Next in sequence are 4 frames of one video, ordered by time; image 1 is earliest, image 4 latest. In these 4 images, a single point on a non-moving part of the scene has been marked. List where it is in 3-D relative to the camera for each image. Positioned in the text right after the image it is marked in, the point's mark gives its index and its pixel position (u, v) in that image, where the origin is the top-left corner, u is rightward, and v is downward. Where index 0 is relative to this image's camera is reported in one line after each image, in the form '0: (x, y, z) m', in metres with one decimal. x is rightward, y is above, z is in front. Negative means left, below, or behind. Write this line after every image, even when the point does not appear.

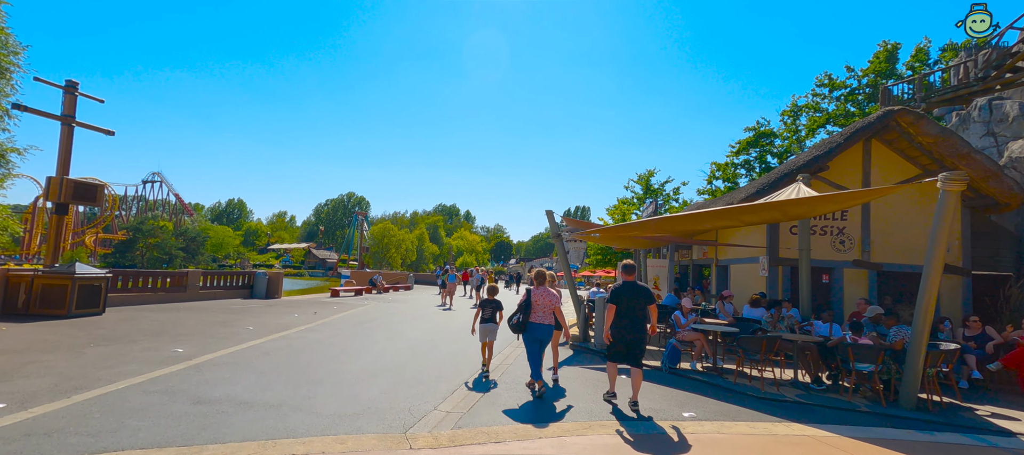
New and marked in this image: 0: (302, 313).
0: (-6.3, -2.6, +13.6) m
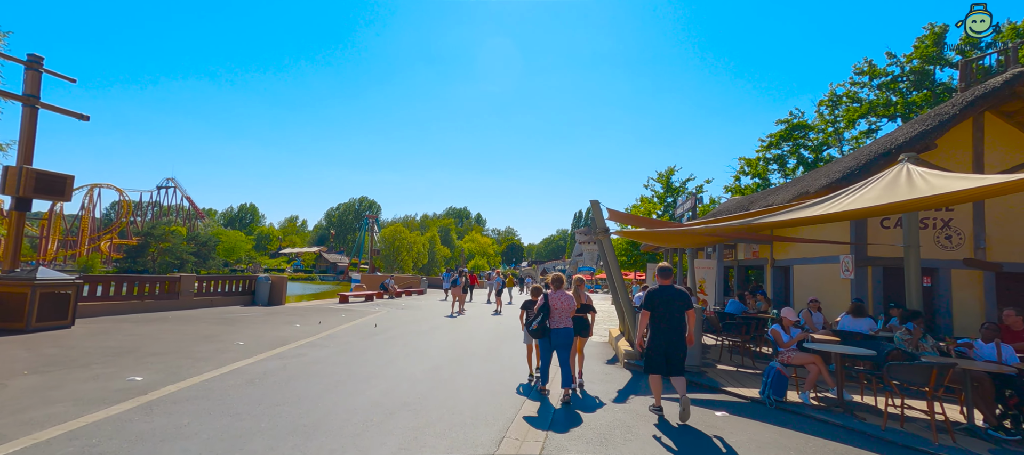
0: (-5.5, -2.5, +12.1) m
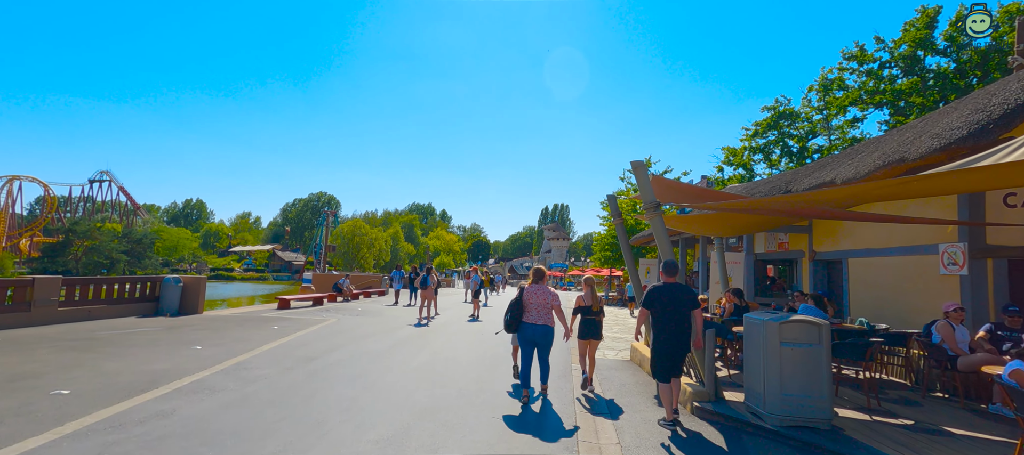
0: (-5.7, -2.2, +8.8) m
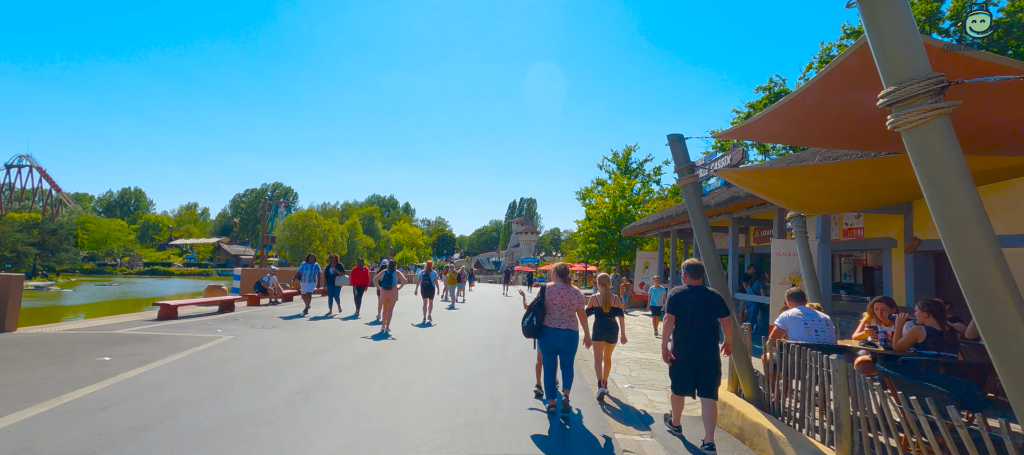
0: (-5.8, -1.8, +4.6) m
